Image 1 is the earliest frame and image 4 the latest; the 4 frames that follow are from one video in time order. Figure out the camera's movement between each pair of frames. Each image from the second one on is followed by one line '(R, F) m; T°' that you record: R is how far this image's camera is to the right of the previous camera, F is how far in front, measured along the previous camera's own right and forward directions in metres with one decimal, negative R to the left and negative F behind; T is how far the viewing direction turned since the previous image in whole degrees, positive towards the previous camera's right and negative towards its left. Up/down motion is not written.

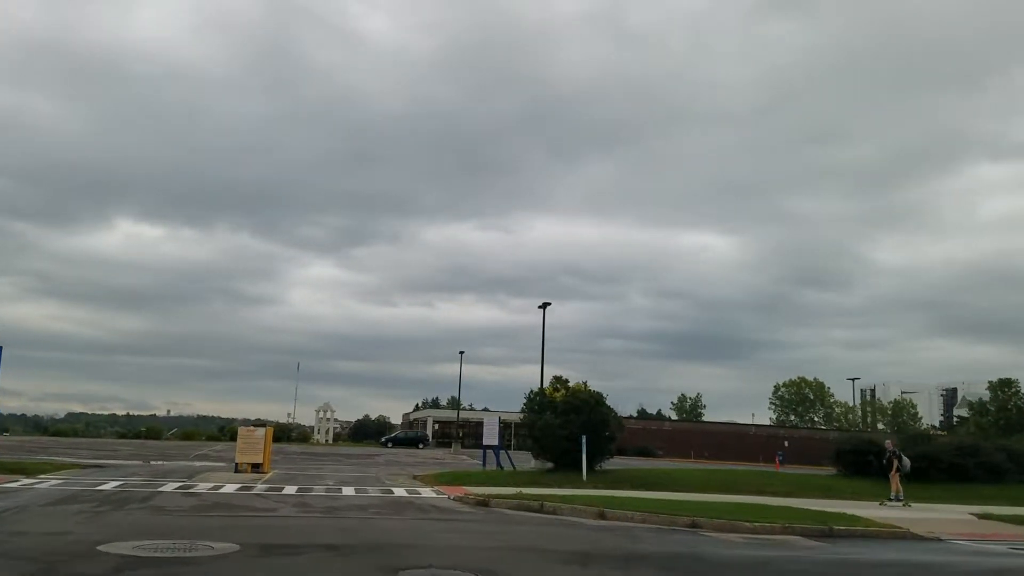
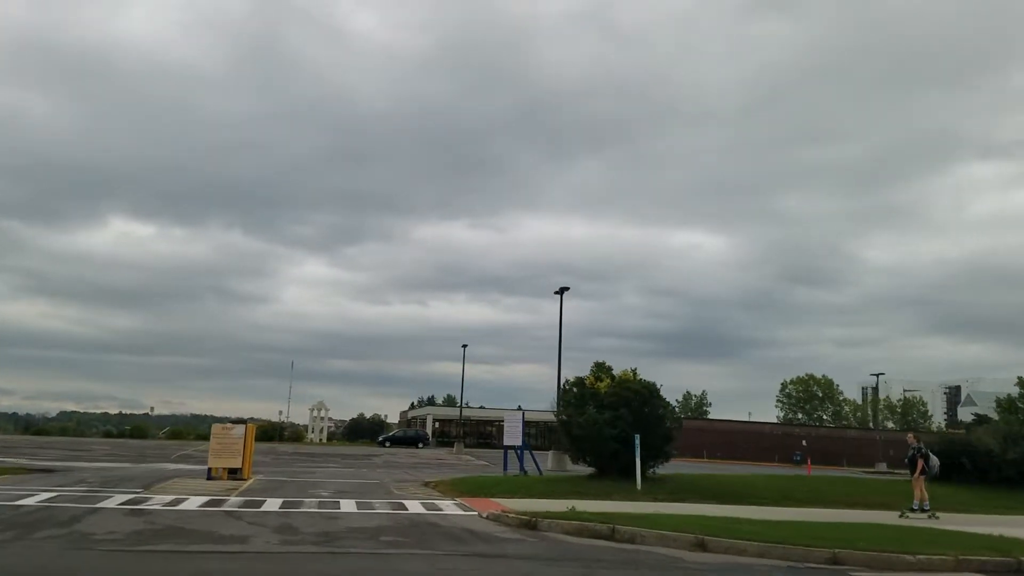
(-1.0, +4.4) m; 0°
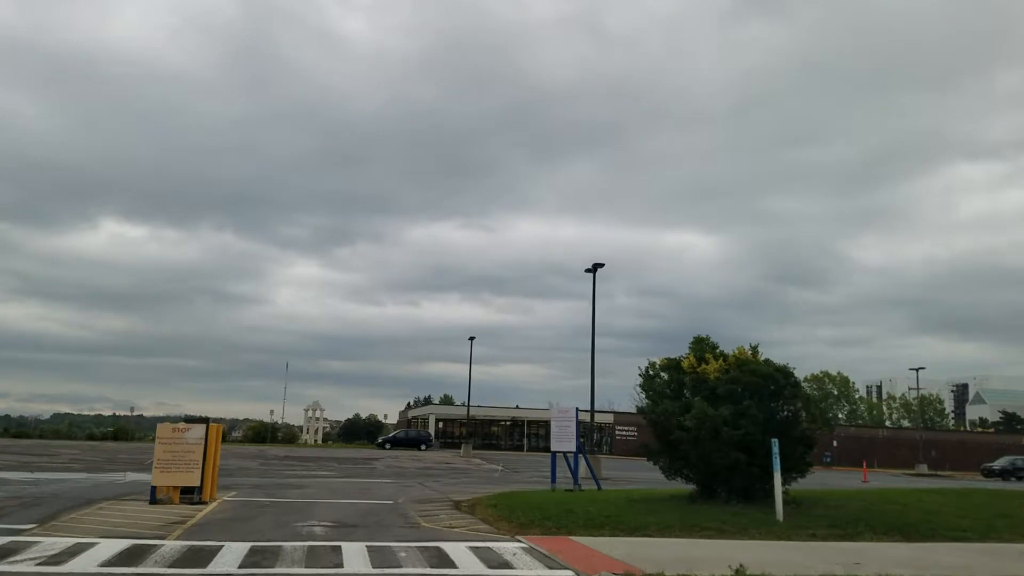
(-1.4, +6.0) m; 0°
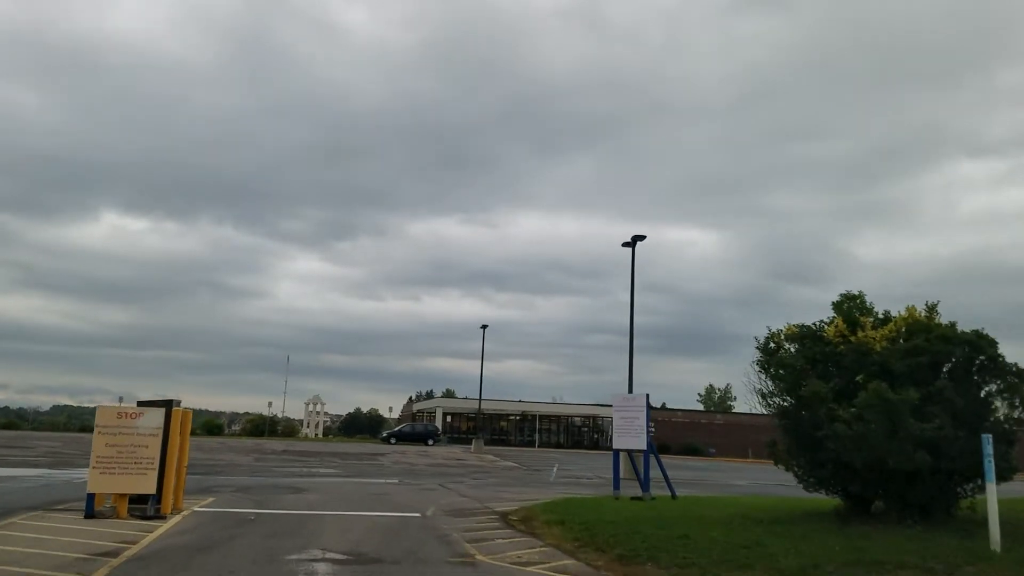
(-1.1, +4.1) m; 0°
